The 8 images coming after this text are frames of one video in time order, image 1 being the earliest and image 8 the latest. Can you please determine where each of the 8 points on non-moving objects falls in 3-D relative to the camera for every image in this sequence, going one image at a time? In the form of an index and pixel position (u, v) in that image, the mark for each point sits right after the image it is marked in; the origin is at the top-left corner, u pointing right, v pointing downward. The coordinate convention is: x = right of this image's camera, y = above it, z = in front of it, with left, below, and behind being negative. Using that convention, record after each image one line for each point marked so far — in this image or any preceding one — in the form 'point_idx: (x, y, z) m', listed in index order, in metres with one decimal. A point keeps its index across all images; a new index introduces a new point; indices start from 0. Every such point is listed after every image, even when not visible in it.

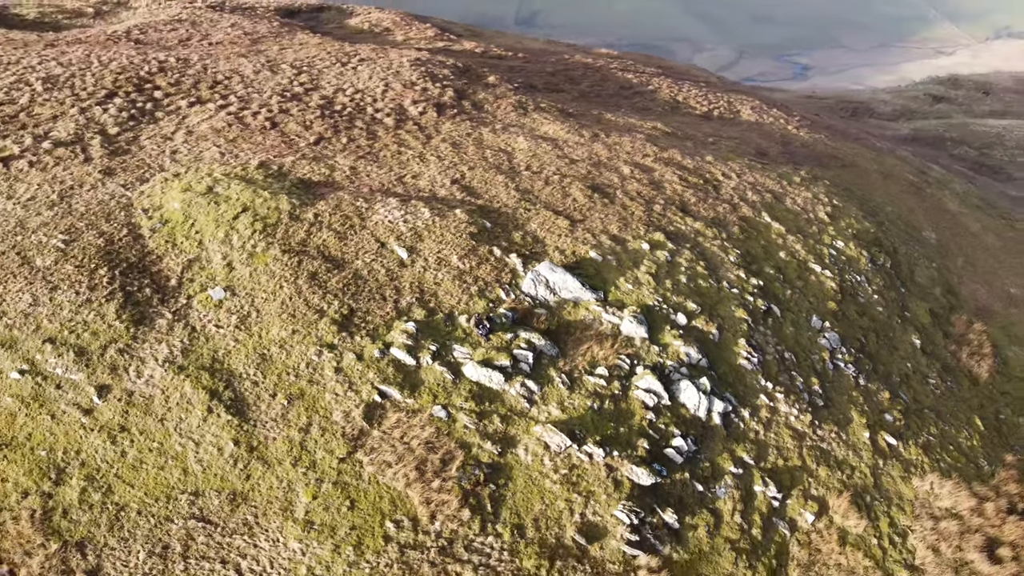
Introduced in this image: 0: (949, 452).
0: (+6.9, -2.5, +12.7) m
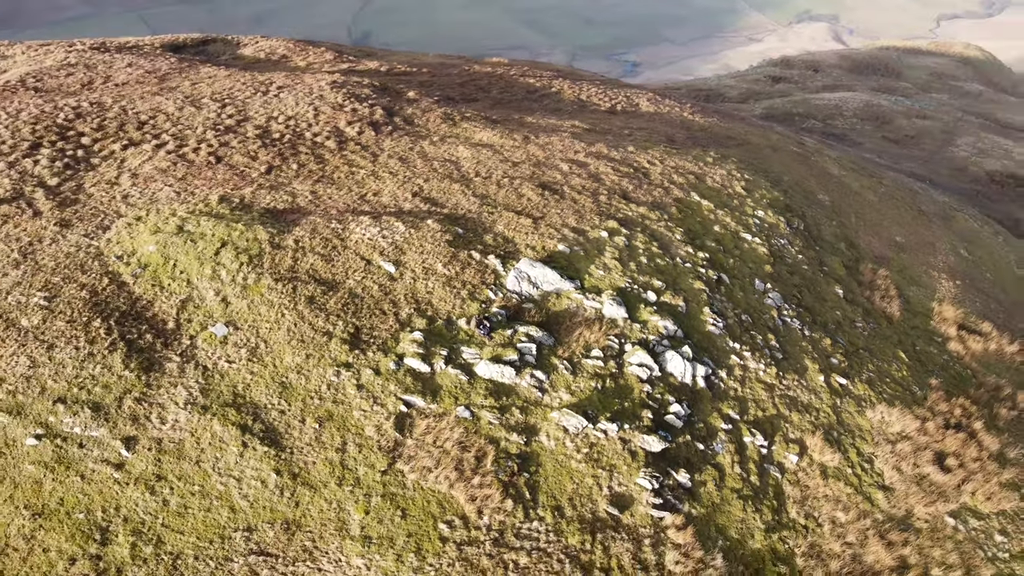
0: (+6.6, -1.7, +14.2) m
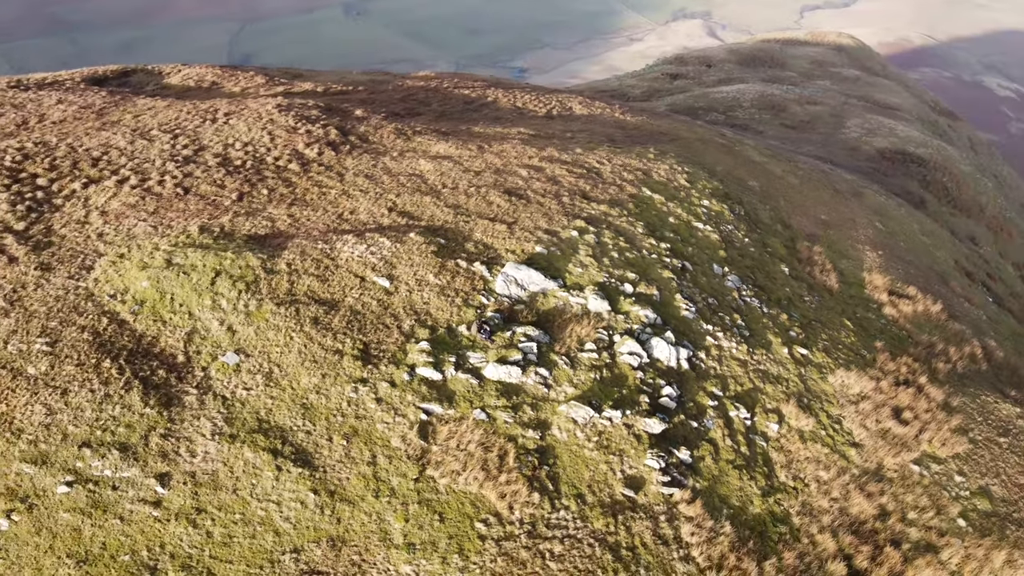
0: (+6.2, -1.1, +15.3) m
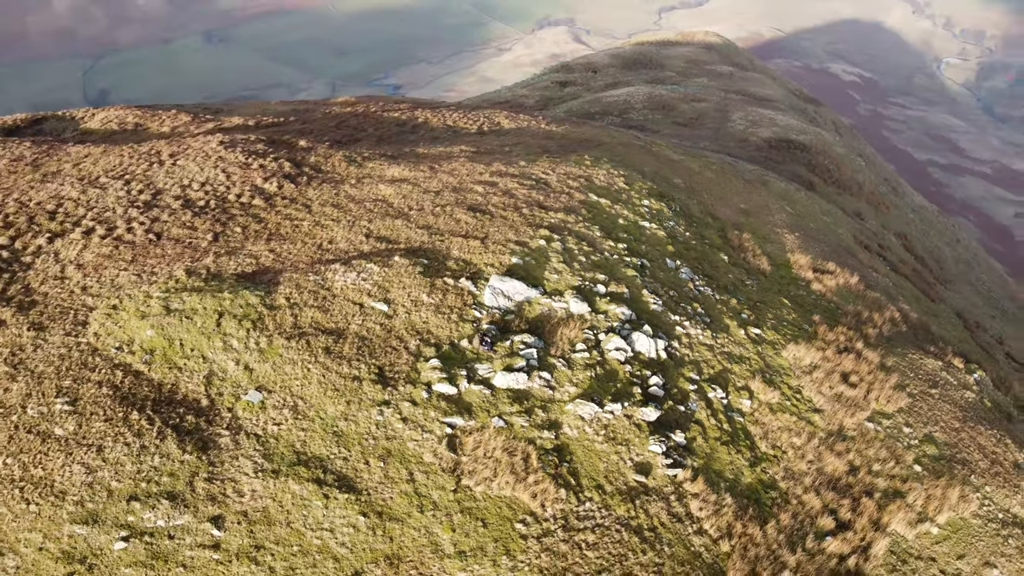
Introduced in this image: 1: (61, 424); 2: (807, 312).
0: (+5.6, -0.8, +16.6) m
1: (-4.9, -1.5, +8.8) m
2: (+6.4, -0.5, +17.6) m
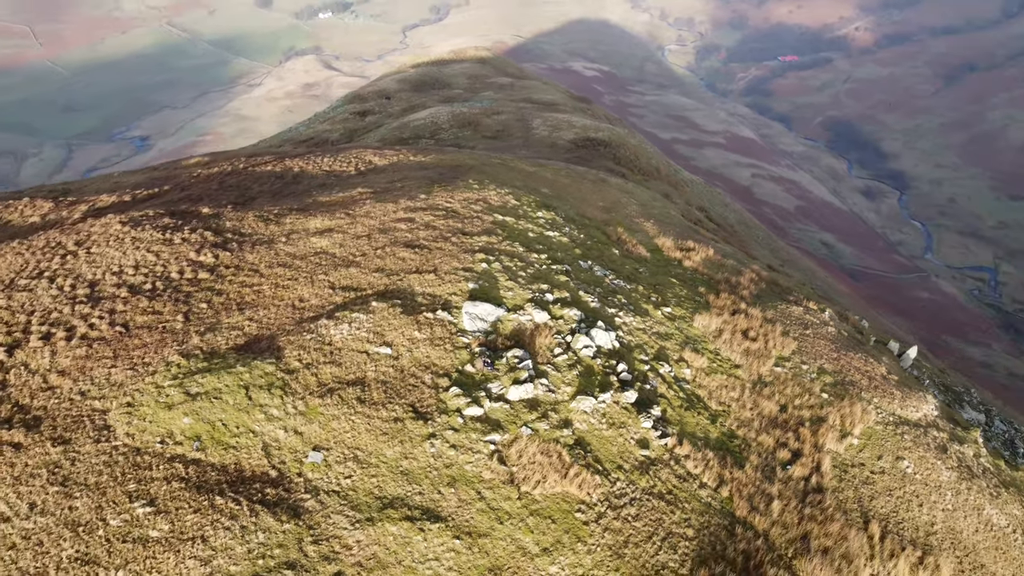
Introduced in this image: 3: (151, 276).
0: (+4.0, -0.3, +18.9) m
1: (-3.8, -2.5, +8.6) m
2: (+4.4, +0.1, +20.1) m
3: (-6.1, +0.2, +13.7) m
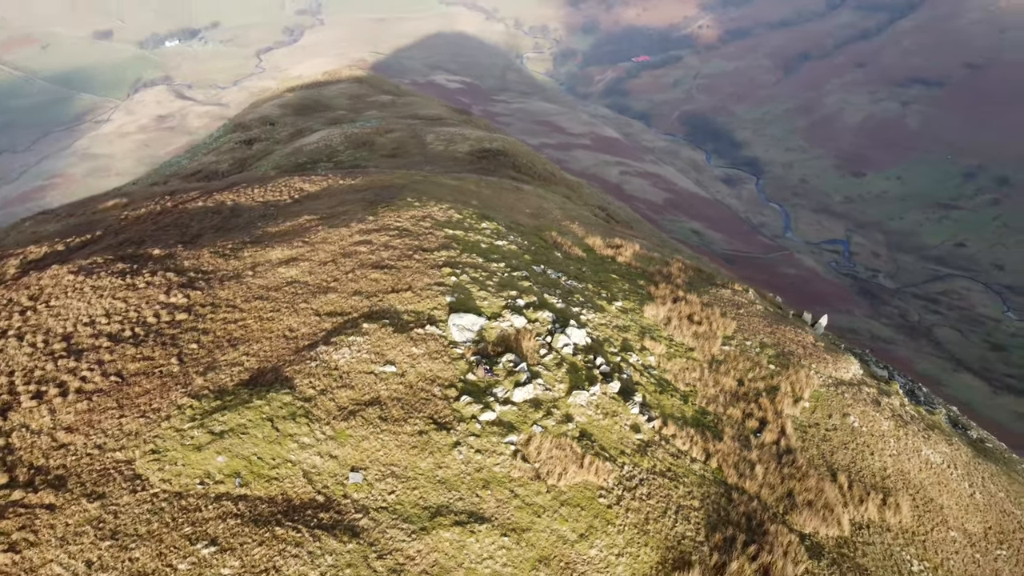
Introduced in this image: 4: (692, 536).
0: (+2.9, -0.1, +20.0) m
1: (-3.1, -2.9, +8.7) m
2: (+3.1, +0.2, +21.2) m
3: (-6.3, -0.6, +13.3) m
4: (+2.6, -3.6, +11.7) m
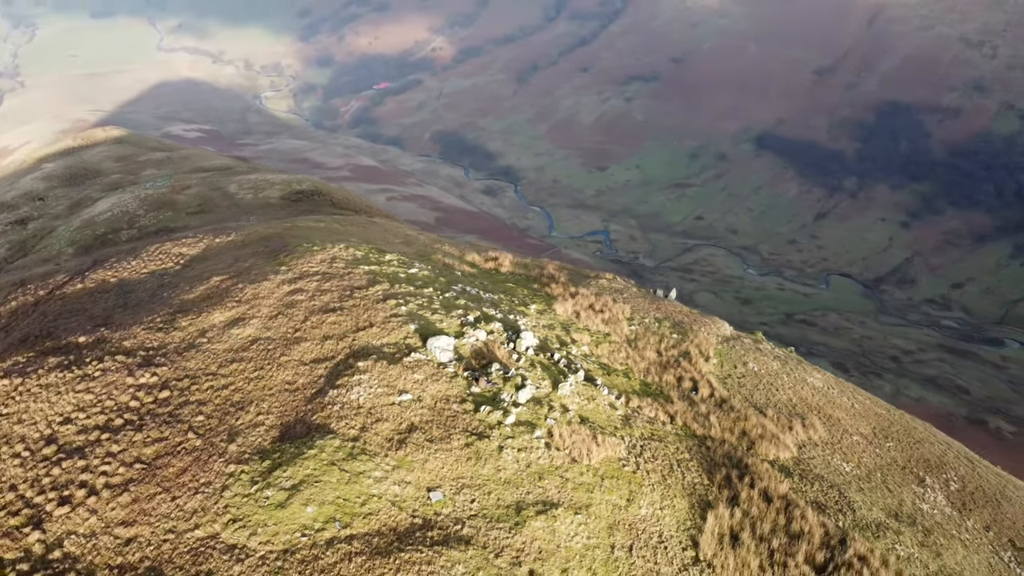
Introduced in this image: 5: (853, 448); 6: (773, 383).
0: (+0.6, -0.2, +21.6) m
1: (-1.5, -3.4, +9.0) m
2: (+0.4, +0.1, +22.8) m
3: (-6.3, -1.9, +12.6) m
4: (+3.1, -3.2, +13.5) m
5: (+7.3, -3.4, +17.4) m
6: (+6.2, -2.2, +19.3) m
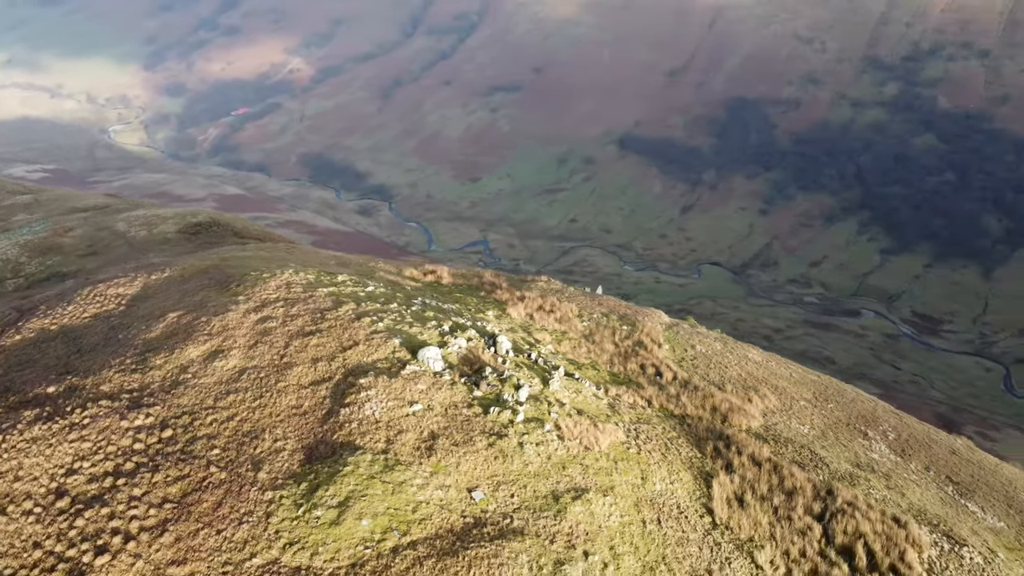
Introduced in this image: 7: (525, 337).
0: (-0.7, -0.4, +22.1) m
1: (-0.7, -3.5, +9.4) m
2: (-1.1, -0.2, +23.3) m
3: (-6.0, -2.6, +12.2) m
4: (+3.3, -3.0, +14.5) m
5: (+6.8, -2.9, +19.0) m
6: (+5.4, -1.9, +20.7) m
7: (+0.3, -1.2, +19.2) m
